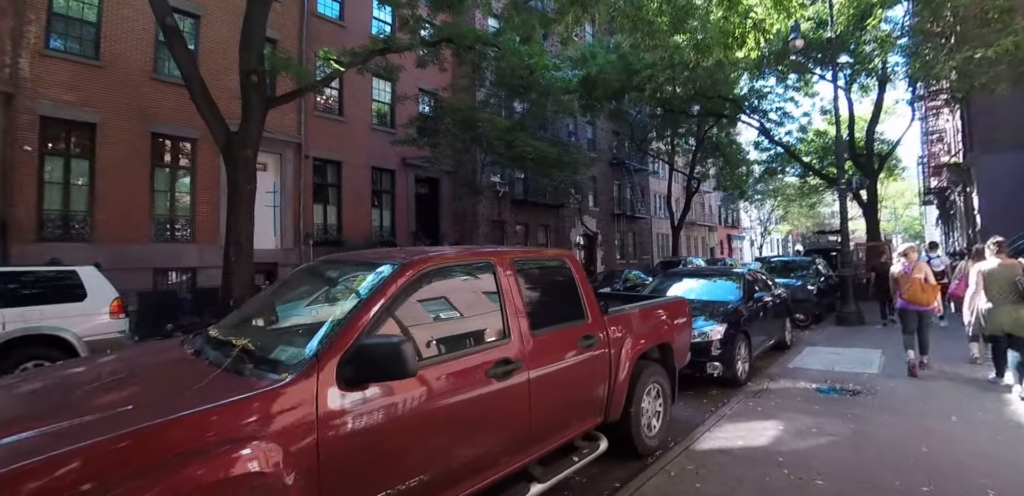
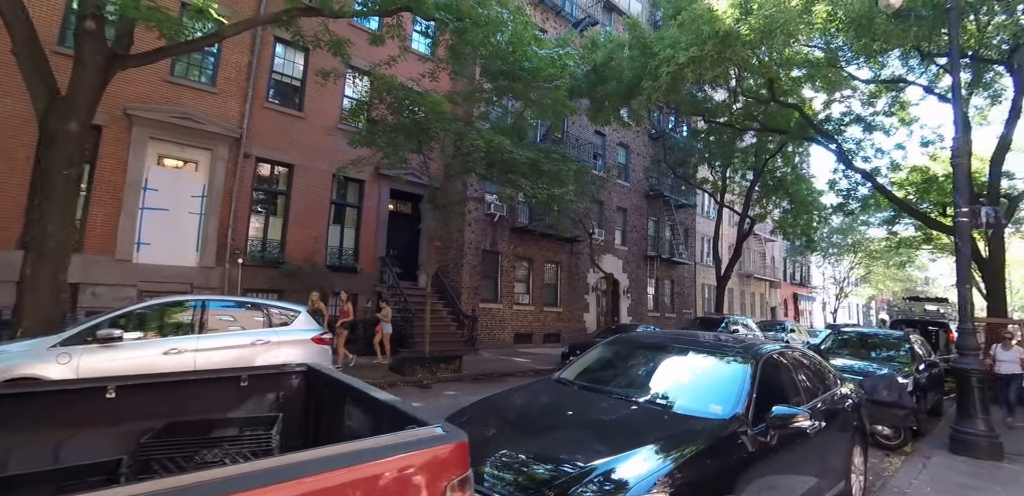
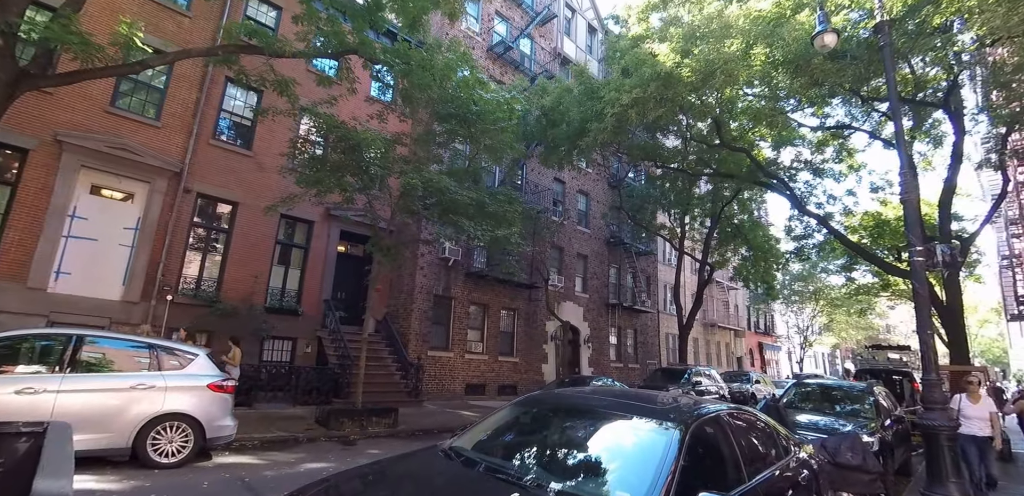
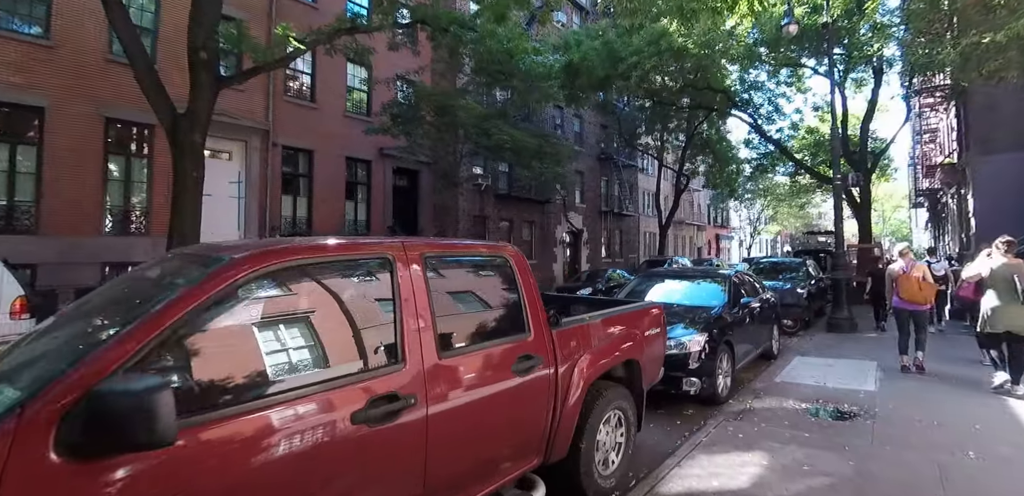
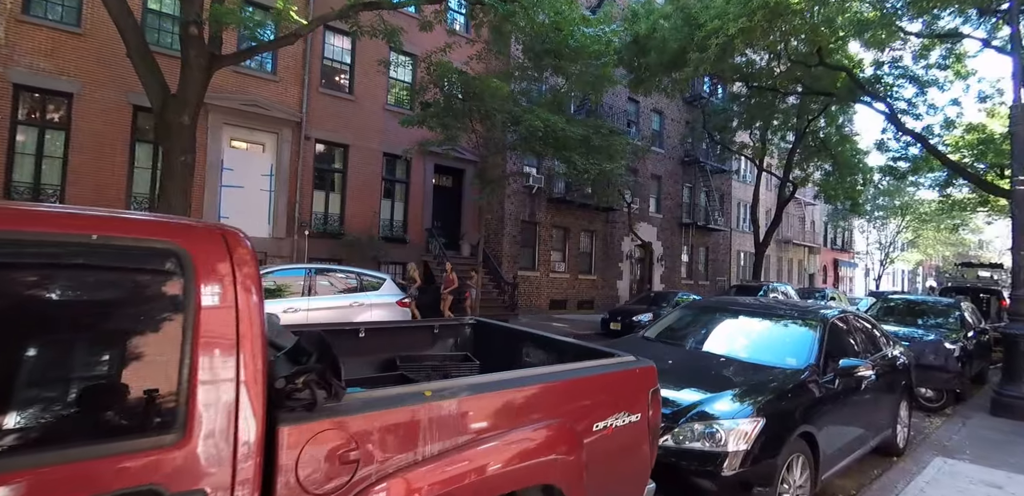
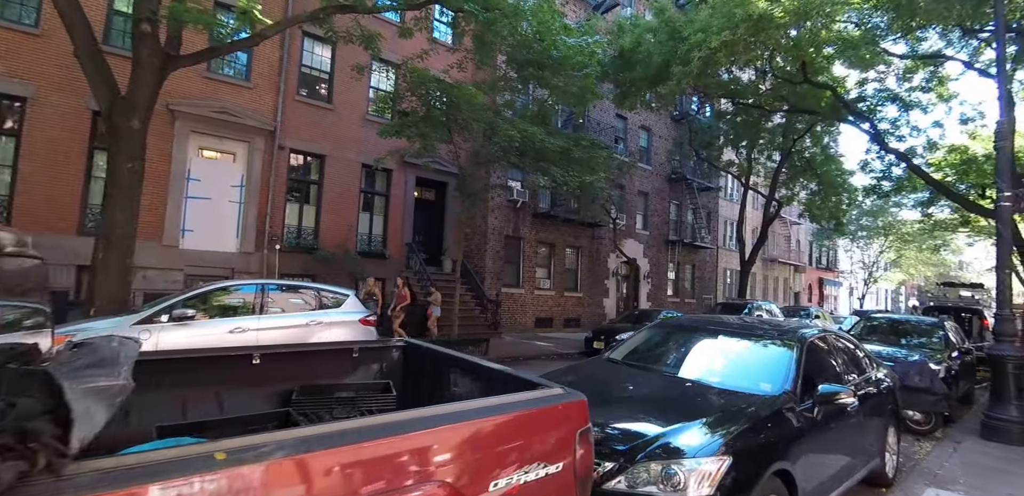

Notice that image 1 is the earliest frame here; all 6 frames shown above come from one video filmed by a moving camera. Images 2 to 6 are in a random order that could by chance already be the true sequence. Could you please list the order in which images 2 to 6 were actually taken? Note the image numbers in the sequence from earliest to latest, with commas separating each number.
4, 5, 6, 2, 3
